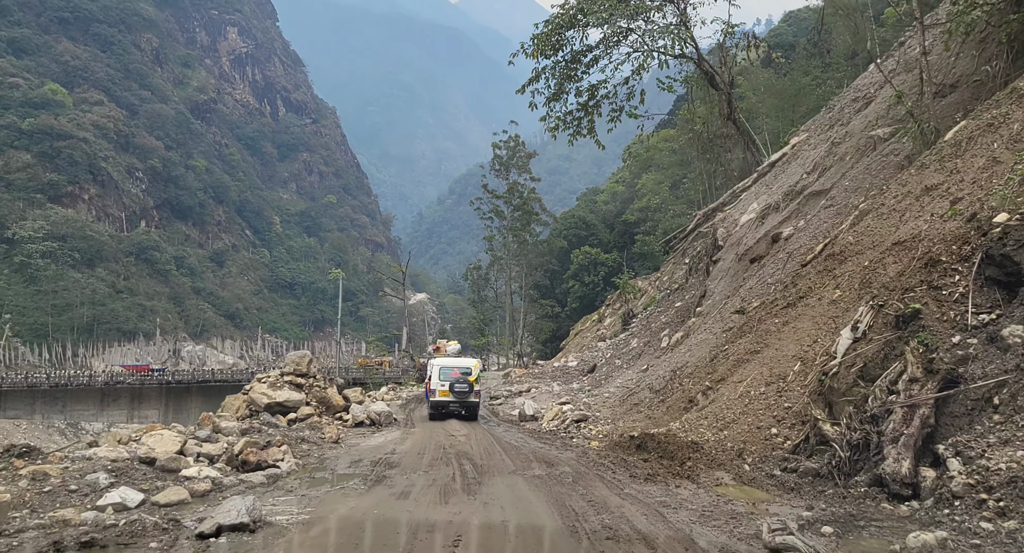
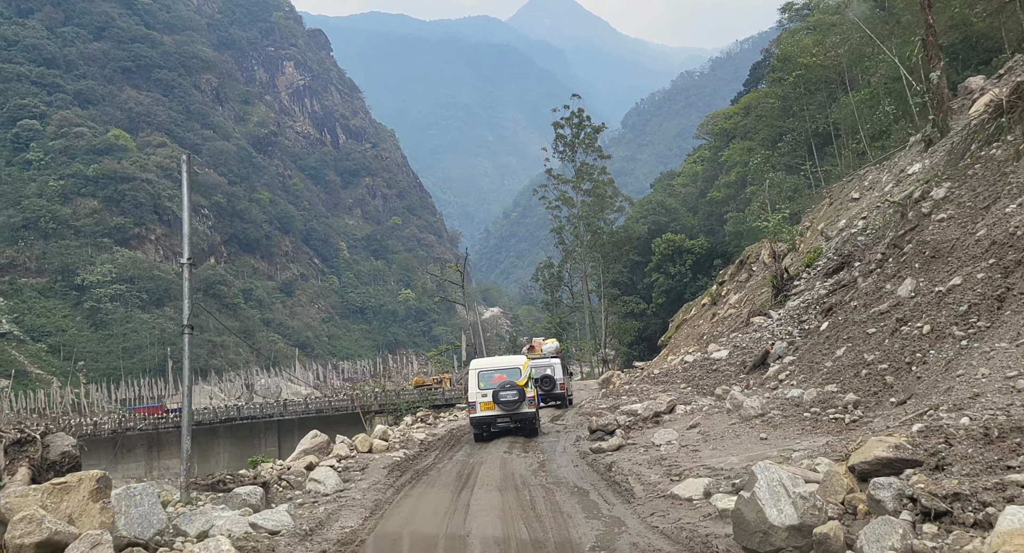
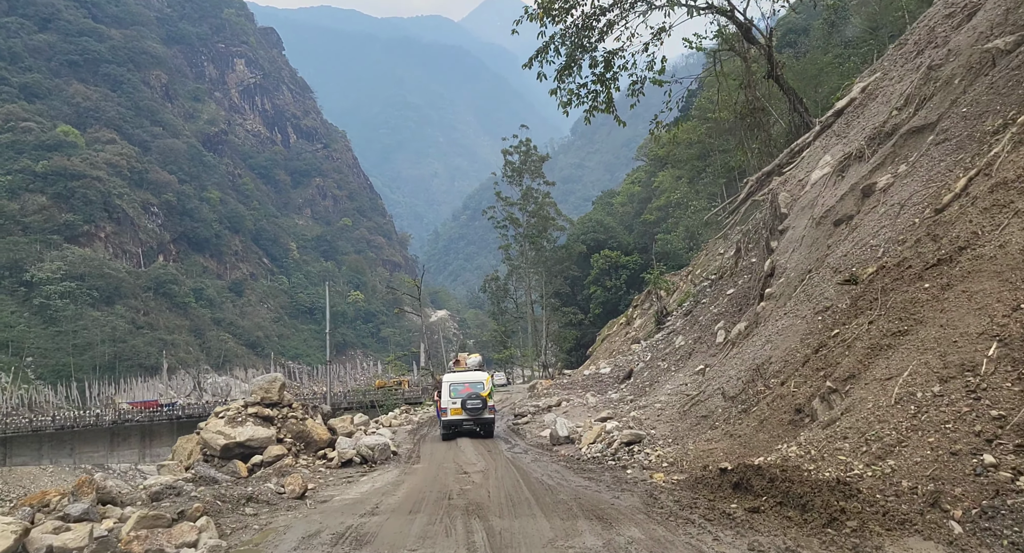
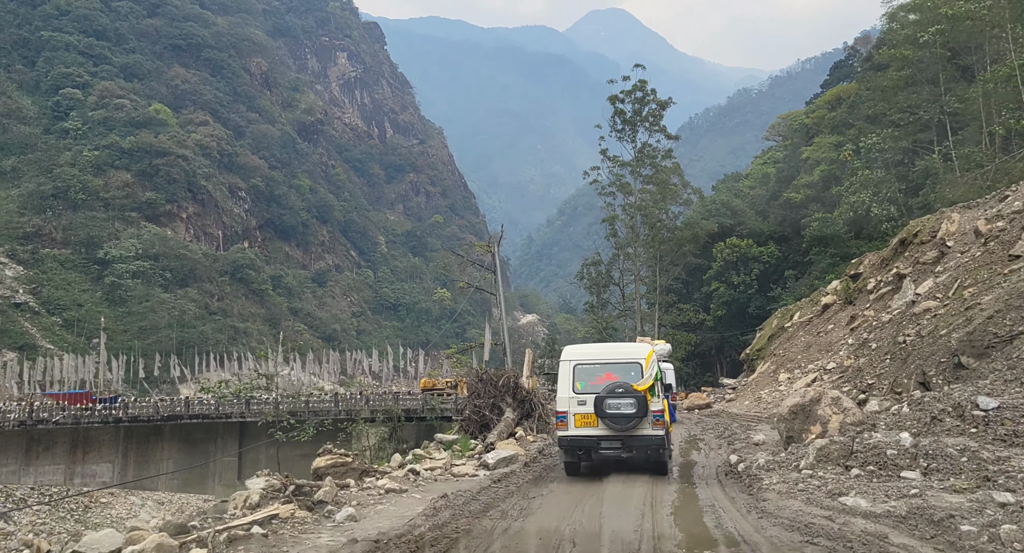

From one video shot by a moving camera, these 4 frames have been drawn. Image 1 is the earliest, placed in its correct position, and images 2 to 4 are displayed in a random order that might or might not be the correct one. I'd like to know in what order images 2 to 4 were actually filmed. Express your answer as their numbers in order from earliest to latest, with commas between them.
3, 2, 4
